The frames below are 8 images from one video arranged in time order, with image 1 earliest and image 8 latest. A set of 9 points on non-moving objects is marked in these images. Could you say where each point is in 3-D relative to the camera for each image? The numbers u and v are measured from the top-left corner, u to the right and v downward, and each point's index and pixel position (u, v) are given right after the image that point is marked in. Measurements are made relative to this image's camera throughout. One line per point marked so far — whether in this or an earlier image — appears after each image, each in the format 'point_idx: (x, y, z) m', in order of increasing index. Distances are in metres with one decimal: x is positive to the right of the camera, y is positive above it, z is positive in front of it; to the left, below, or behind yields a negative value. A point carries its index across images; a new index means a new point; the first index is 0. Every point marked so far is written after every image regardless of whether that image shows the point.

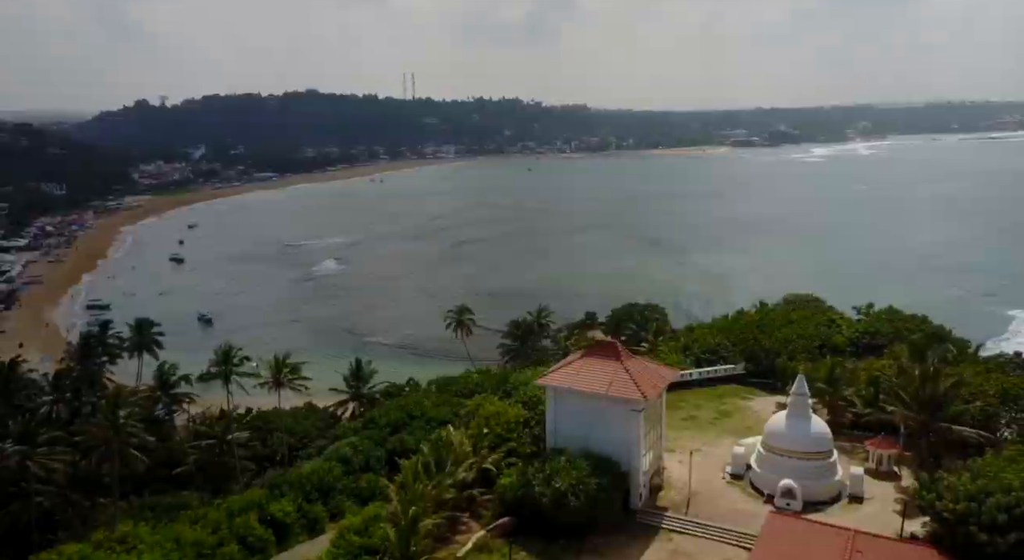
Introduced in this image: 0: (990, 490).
0: (+12.0, -5.2, +19.0) m
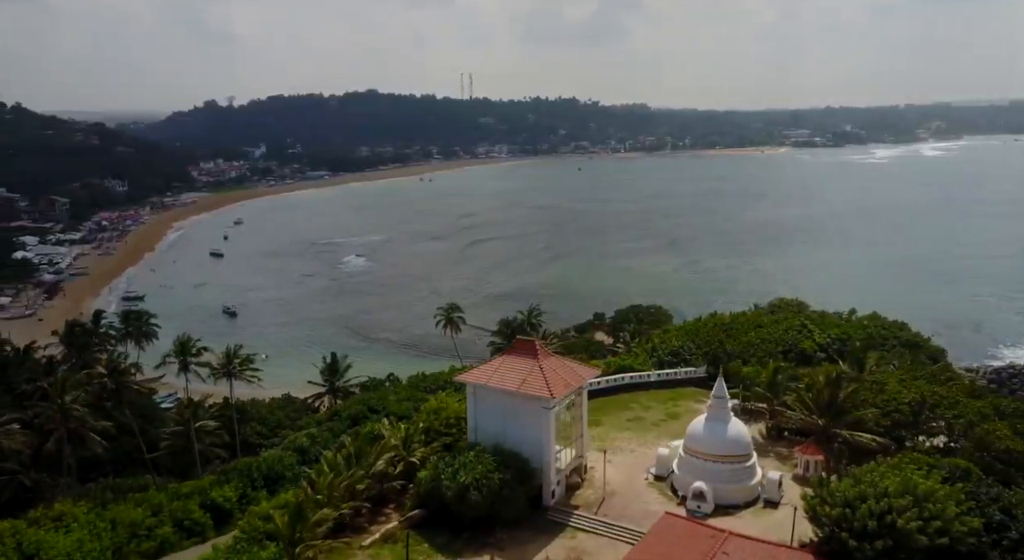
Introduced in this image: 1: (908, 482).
0: (+8.8, -5.4, +18.7) m
1: (+9.9, -5.1, +18.8) m
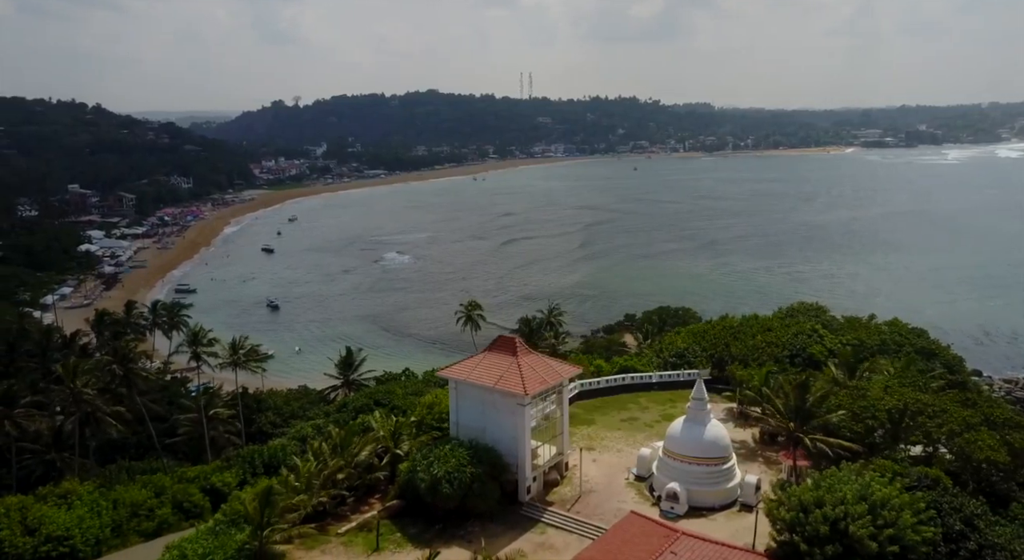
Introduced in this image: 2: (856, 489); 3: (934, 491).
0: (+7.6, -5.4, +18.5) m
1: (+8.7, -5.1, +18.5) m
2: (+8.4, -5.2, +18.6) m
3: (+10.8, -5.4, +19.2) m
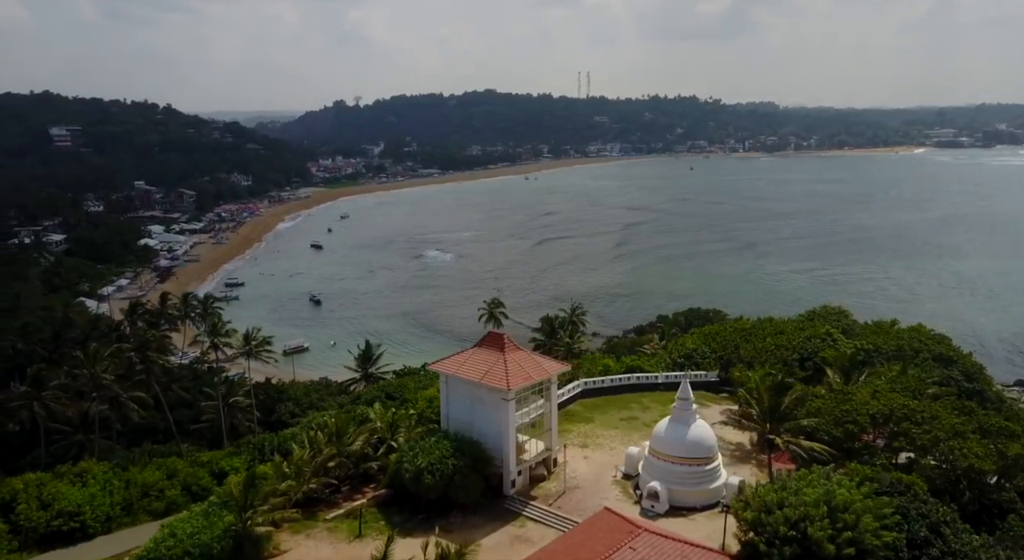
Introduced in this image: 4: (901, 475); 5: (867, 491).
0: (+6.7, -5.5, +18.4) m
1: (+7.7, -5.2, +18.3) m
2: (+7.5, -5.2, +18.4) m
3: (+9.9, -5.4, +18.9) m
4: (+10.3, -5.2, +19.9) m
5: (+8.9, -5.3, +18.7) m
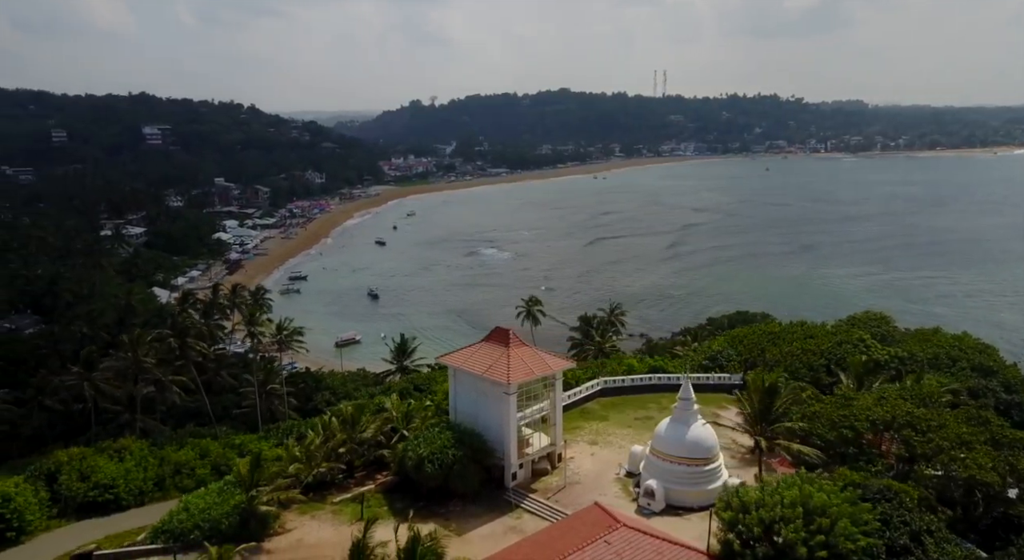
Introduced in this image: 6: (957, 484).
0: (+6.1, -5.5, +18.3) m
1: (+7.2, -5.2, +18.1) m
2: (+6.9, -5.3, +18.2) m
3: (+9.3, -5.5, +18.5) m
4: (+9.9, -5.3, +19.4) m
5: (+8.3, -5.3, +18.4) m
6: (+11.9, -5.4, +19.9) m
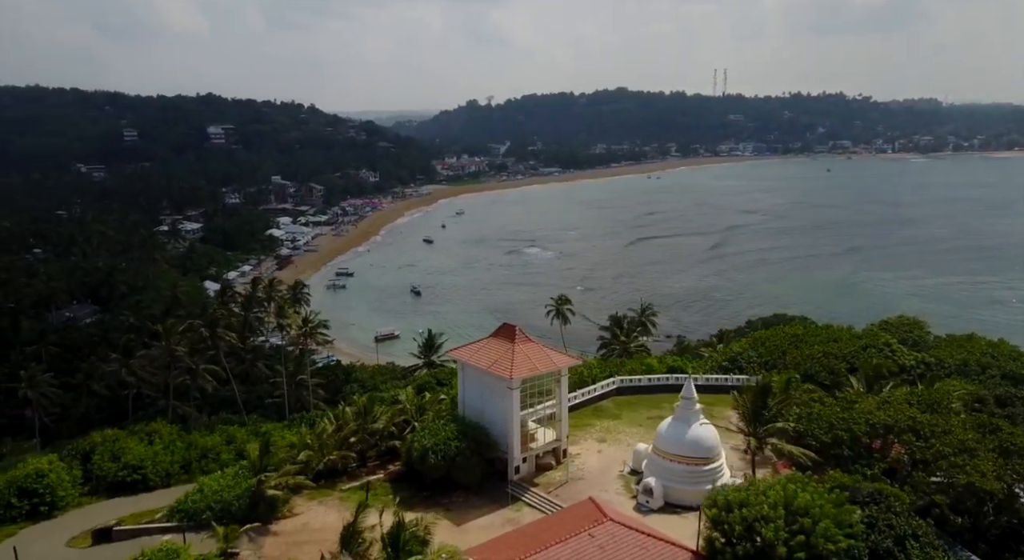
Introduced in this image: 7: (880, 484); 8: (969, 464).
0: (+5.7, -5.5, +18.3) m
1: (+6.7, -5.2, +18.1) m
2: (+6.5, -5.2, +18.2) m
3: (+8.9, -5.6, +18.2) m
4: (+9.6, -5.3, +19.2) m
5: (+7.9, -5.3, +18.3) m
6: (+11.6, -5.5, +19.5) m
7: (+9.5, -5.3, +19.3) m
8: (+12.0, -4.9, +19.8) m
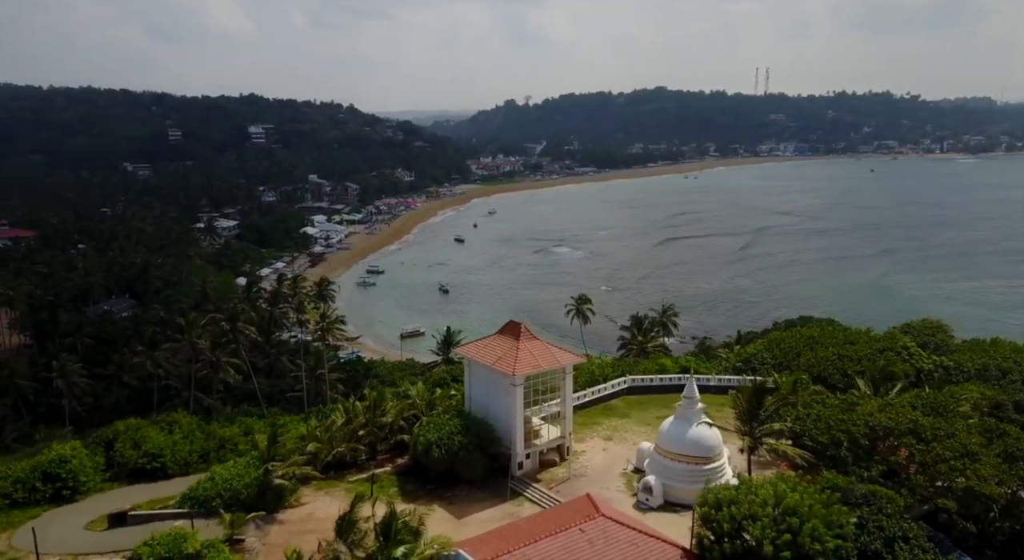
0: (+5.4, -5.4, +18.3) m
1: (+6.5, -5.2, +18.1) m
2: (+6.3, -5.2, +18.2) m
3: (+8.7, -5.6, +18.1) m
4: (+9.3, -5.3, +19.0) m
5: (+7.7, -5.3, +18.2) m
6: (+11.4, -5.5, +19.2) m
7: (+9.3, -5.3, +19.1) m
8: (+11.8, -4.9, +19.5) m
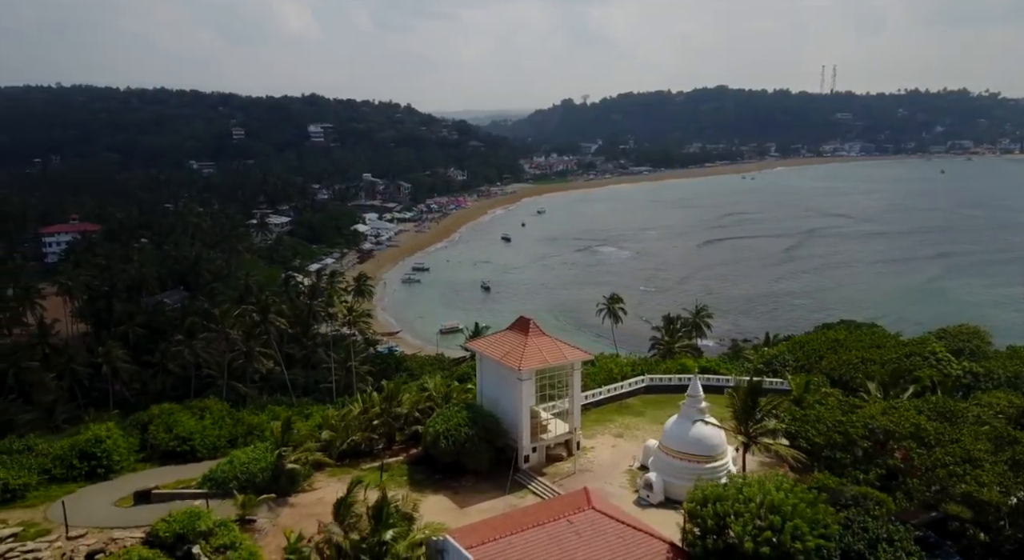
0: (+5.1, -5.4, +18.4) m
1: (+6.1, -5.2, +18.1) m
2: (+5.9, -5.2, +18.2) m
3: (+8.3, -5.6, +18.0) m
4: (+9.0, -5.3, +18.8) m
5: (+7.3, -5.3, +18.1) m
6: (+11.1, -5.6, +18.8) m
7: (+9.0, -5.3, +18.9) m
8: (+11.6, -4.9, +19.1) m
